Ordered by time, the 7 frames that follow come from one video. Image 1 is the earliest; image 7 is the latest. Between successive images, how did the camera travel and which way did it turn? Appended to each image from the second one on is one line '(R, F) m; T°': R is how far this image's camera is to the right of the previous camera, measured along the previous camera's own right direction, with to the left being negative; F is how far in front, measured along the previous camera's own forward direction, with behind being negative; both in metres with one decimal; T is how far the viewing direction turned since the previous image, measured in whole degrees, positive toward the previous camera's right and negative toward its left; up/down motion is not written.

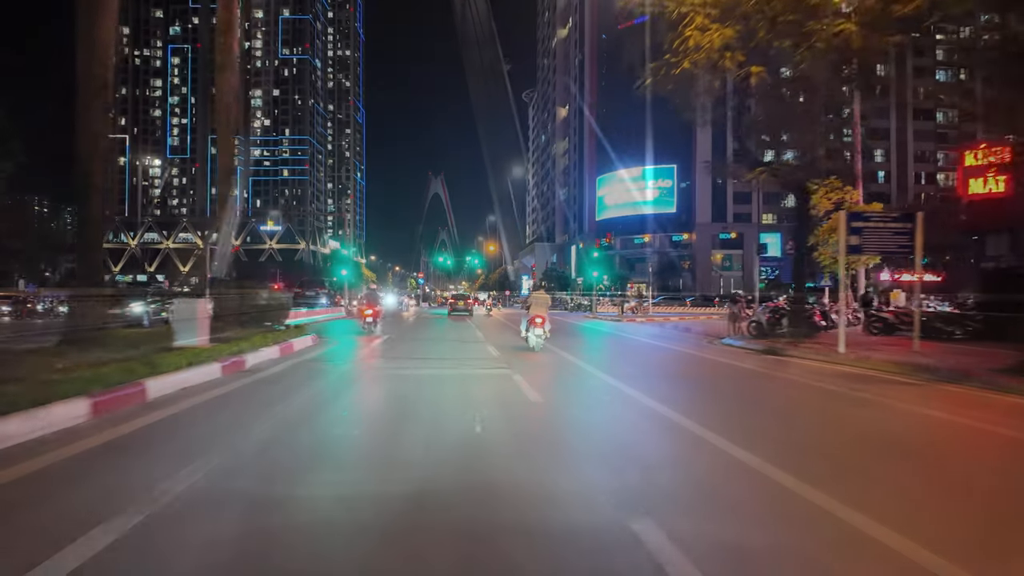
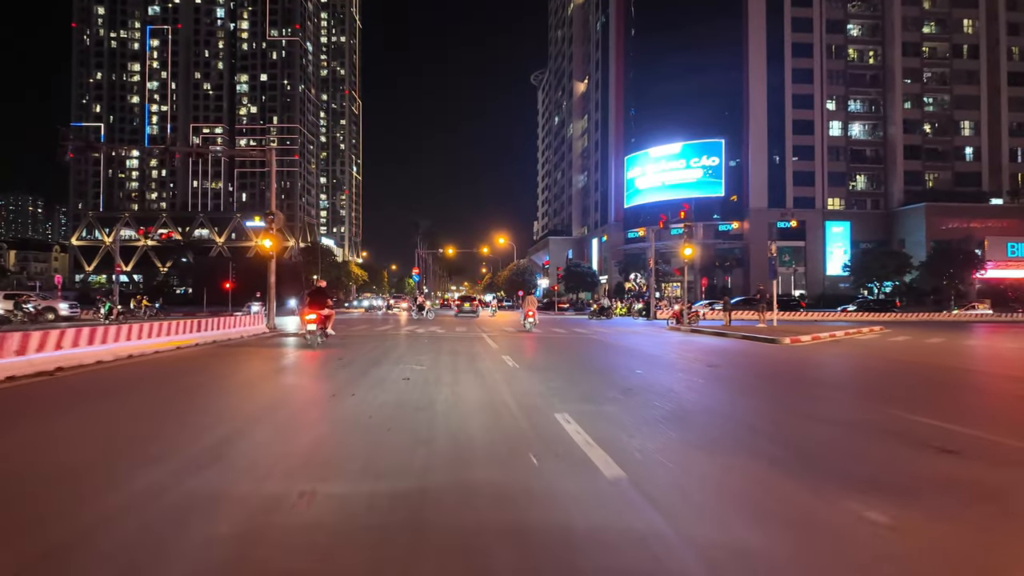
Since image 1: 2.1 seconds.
(-1.1, +10.6) m; 0°
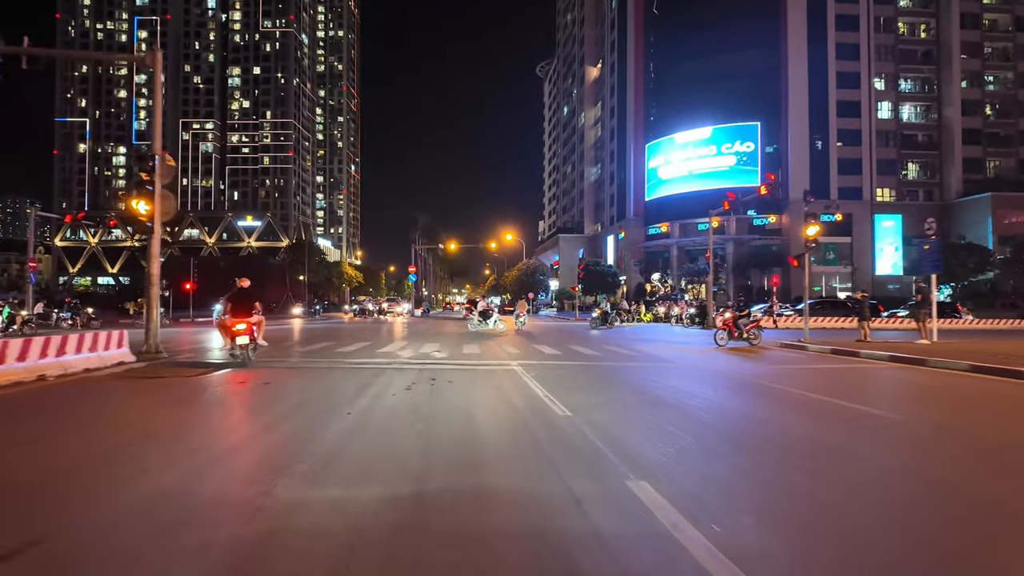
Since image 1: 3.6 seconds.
(-0.6, +5.8) m; 0°
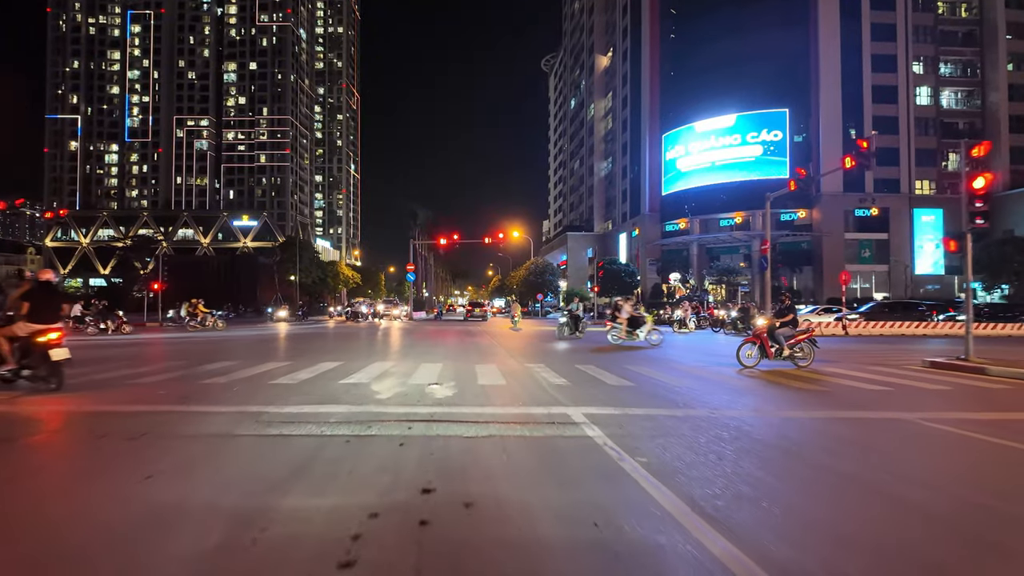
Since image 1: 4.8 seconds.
(-0.4, +3.7) m; 0°
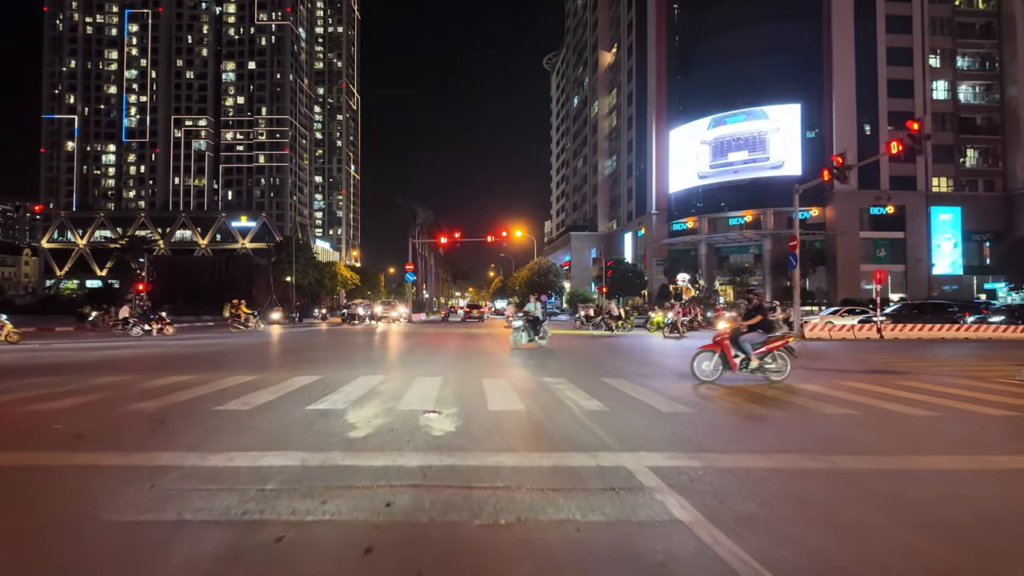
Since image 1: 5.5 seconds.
(-0.2, +1.5) m; 0°
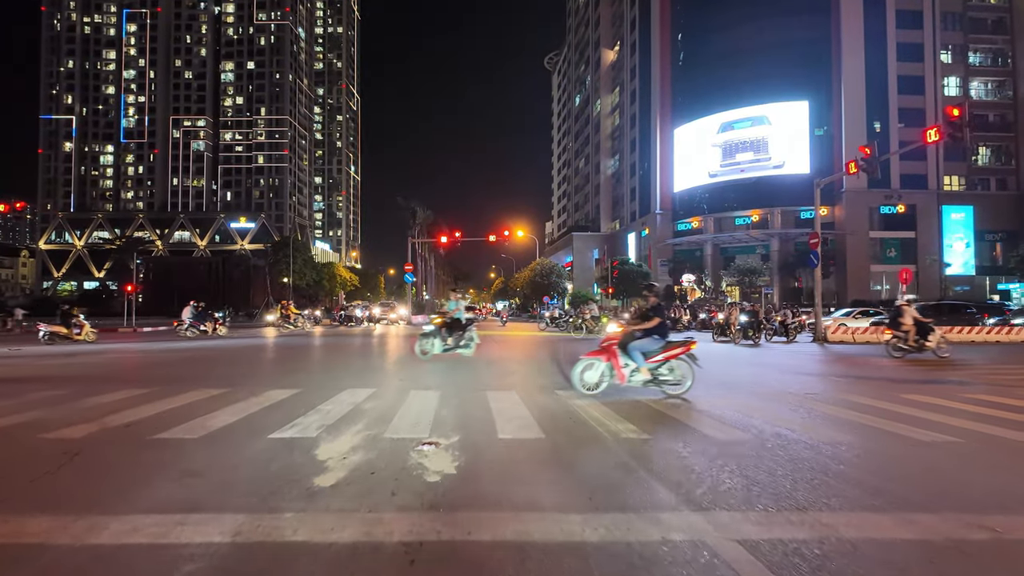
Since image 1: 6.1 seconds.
(-0.1, +1.0) m; 0°
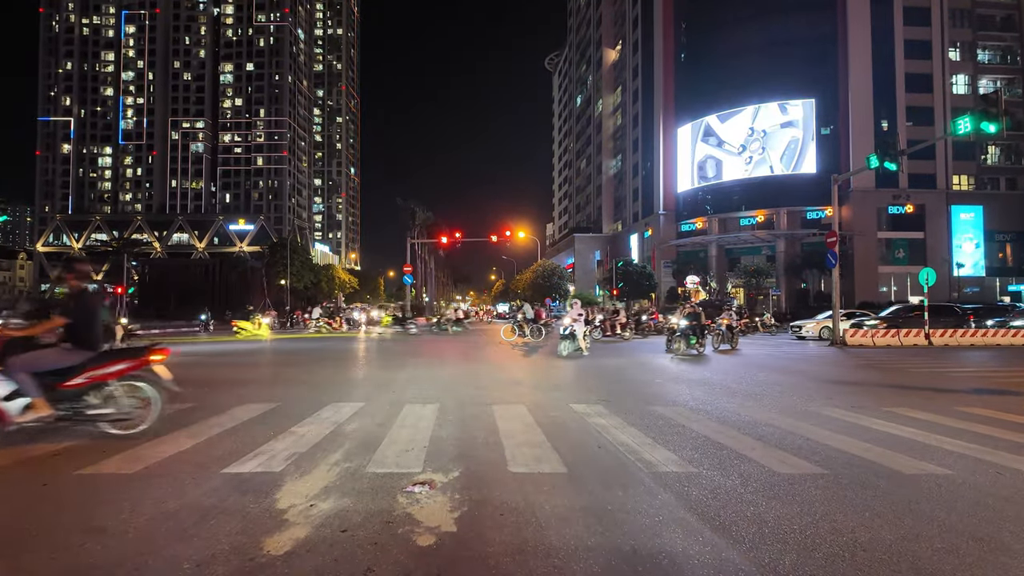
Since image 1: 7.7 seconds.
(-0.1, +0.7) m; 0°
